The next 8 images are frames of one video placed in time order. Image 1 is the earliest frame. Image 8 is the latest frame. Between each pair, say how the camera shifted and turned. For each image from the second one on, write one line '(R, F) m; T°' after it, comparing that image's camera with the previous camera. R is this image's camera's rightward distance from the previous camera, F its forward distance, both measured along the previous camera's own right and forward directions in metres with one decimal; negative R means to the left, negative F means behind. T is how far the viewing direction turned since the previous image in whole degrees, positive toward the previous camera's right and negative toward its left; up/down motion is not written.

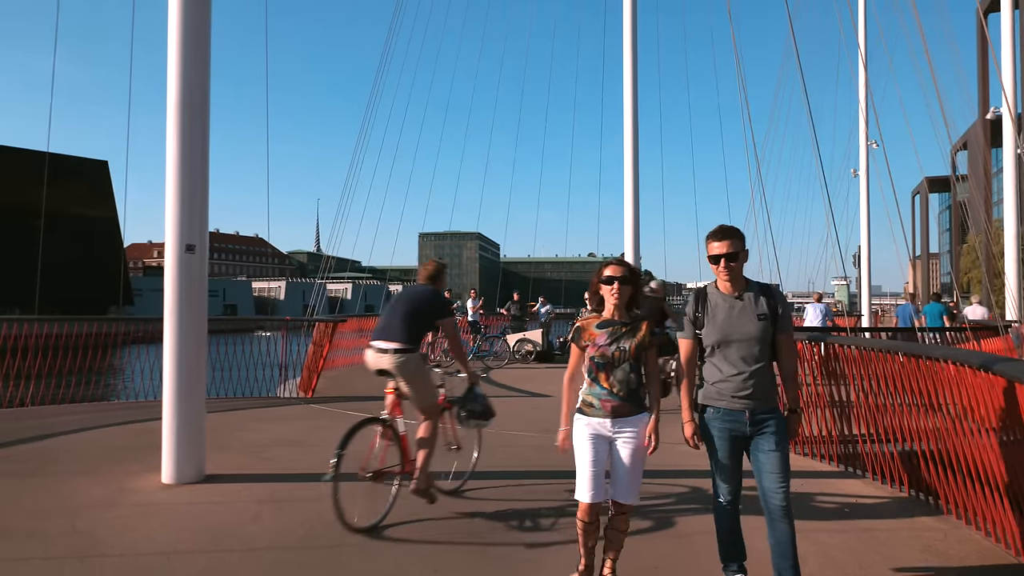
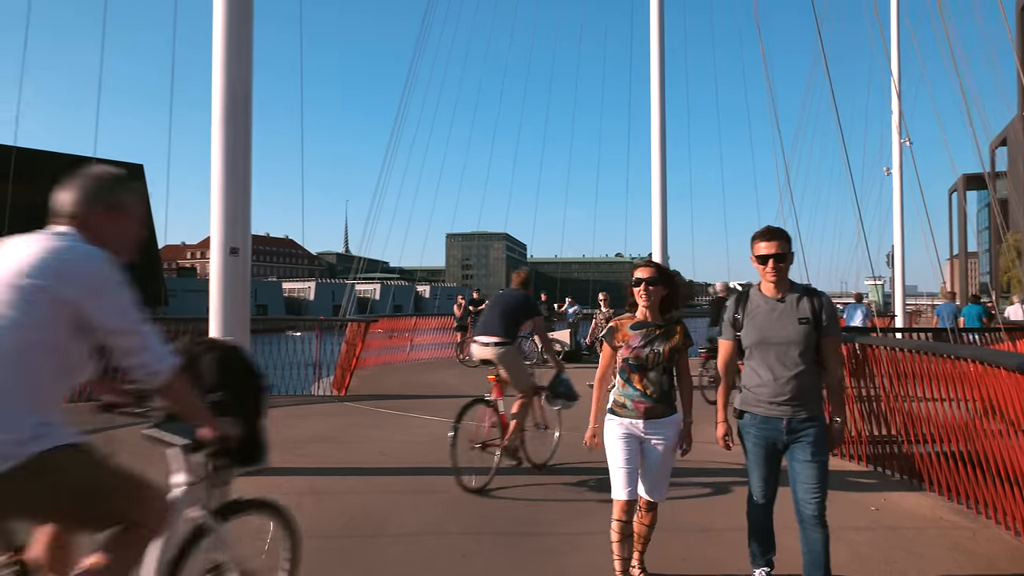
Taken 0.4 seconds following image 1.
(0.0, -0.1) m; -2°
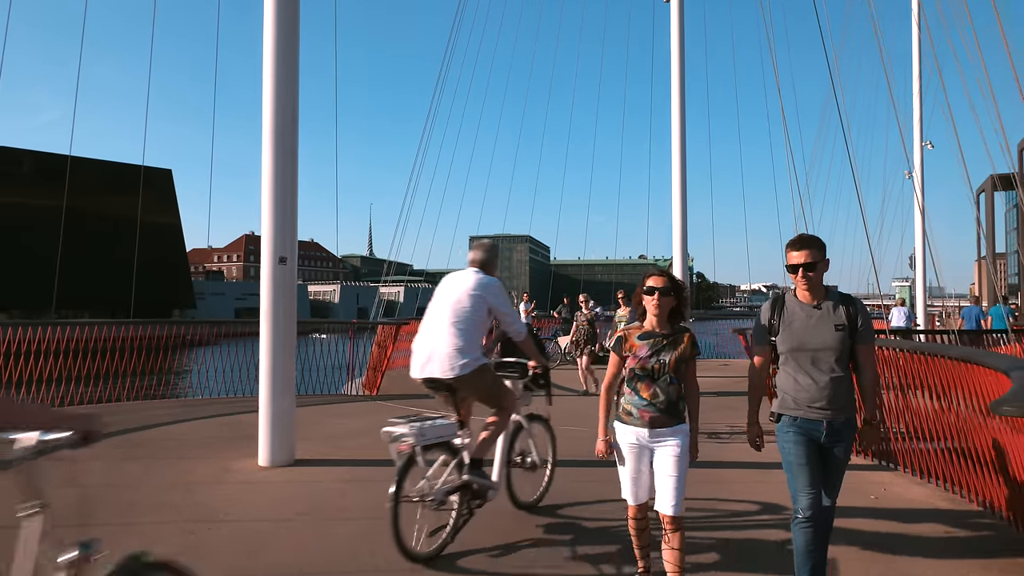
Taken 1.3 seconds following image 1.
(0.0, -0.4) m; -2°
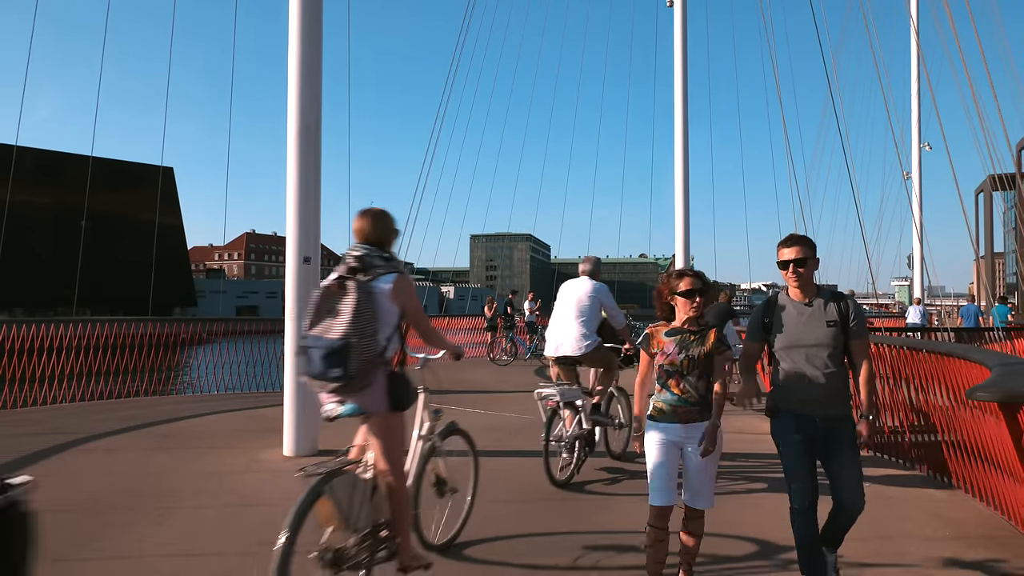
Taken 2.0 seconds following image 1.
(-0.1, -0.3) m; 0°
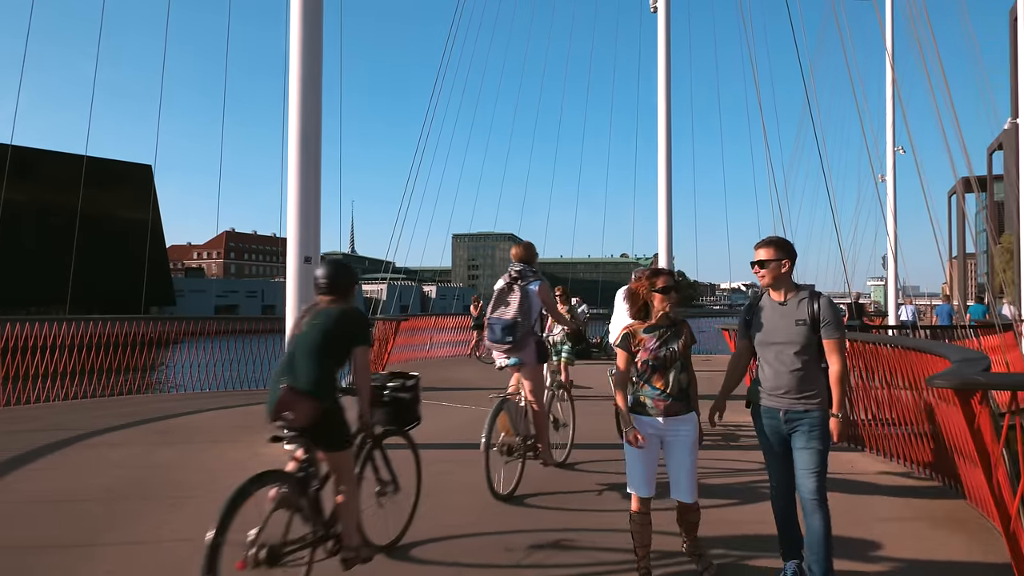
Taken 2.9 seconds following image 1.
(-0.1, -0.3) m; +2°
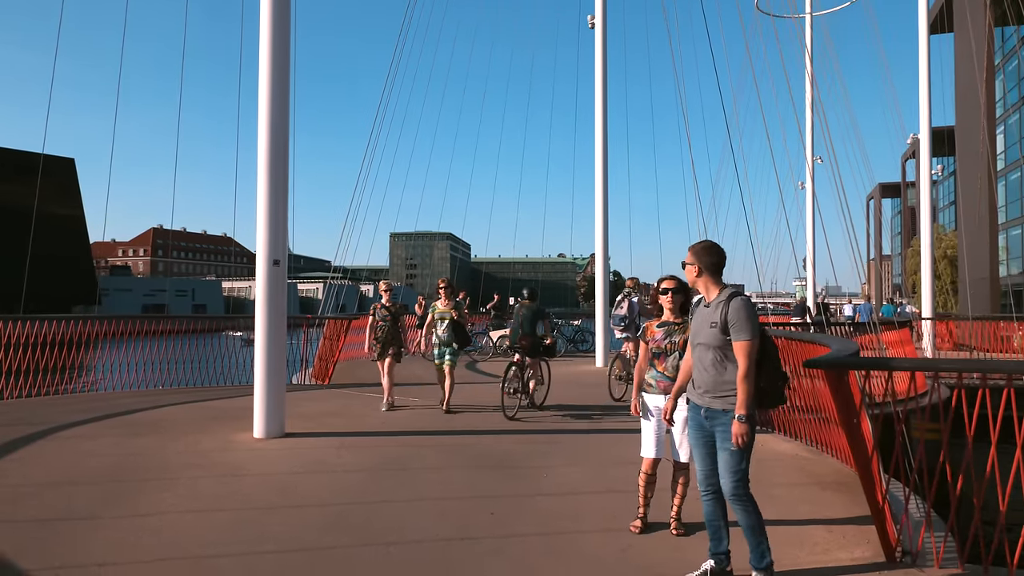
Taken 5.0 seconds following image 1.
(-0.1, -0.7) m; +5°
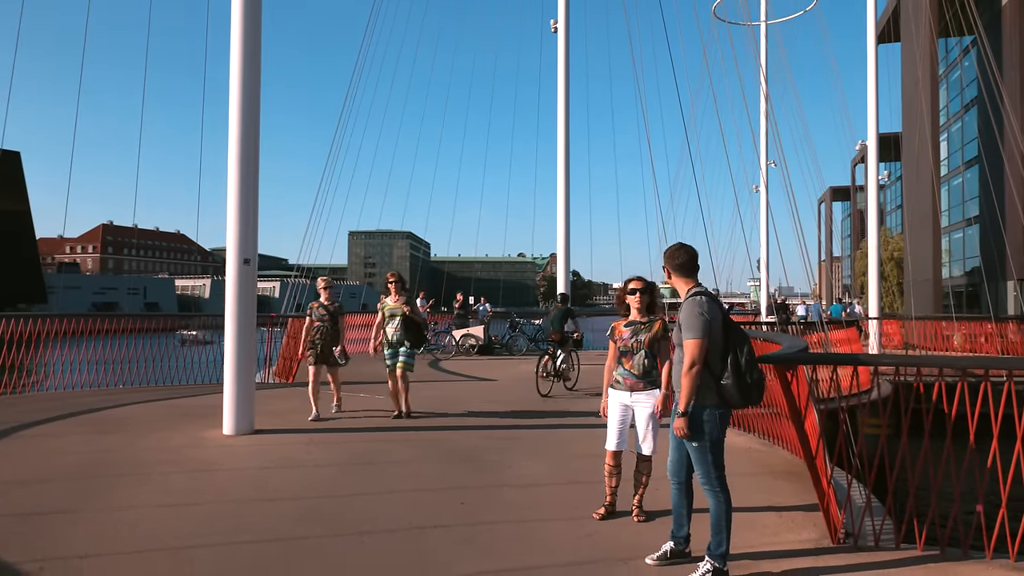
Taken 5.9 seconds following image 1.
(-0.1, -0.2) m; +3°
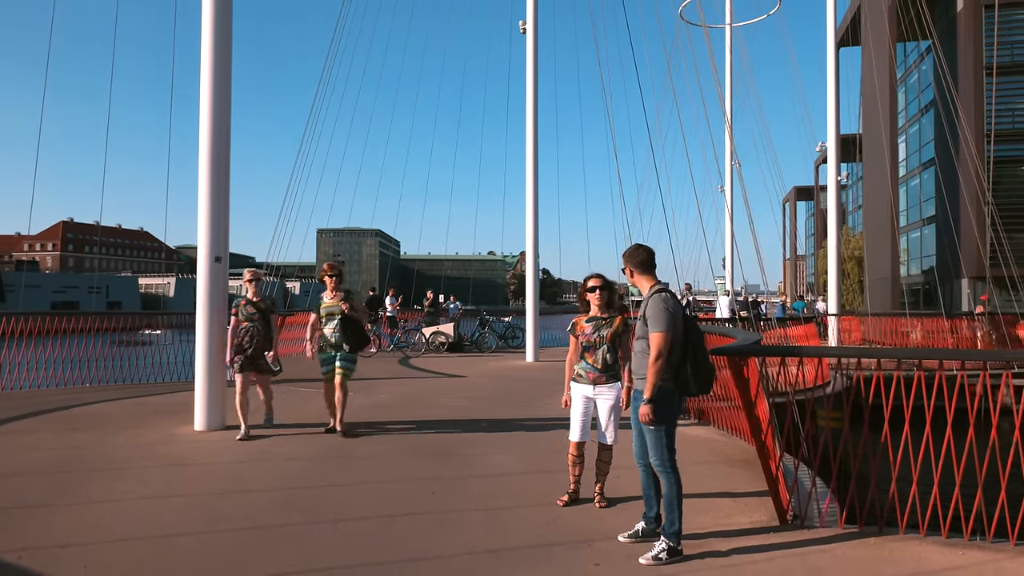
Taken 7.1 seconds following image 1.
(0.0, -0.2) m; +2°
